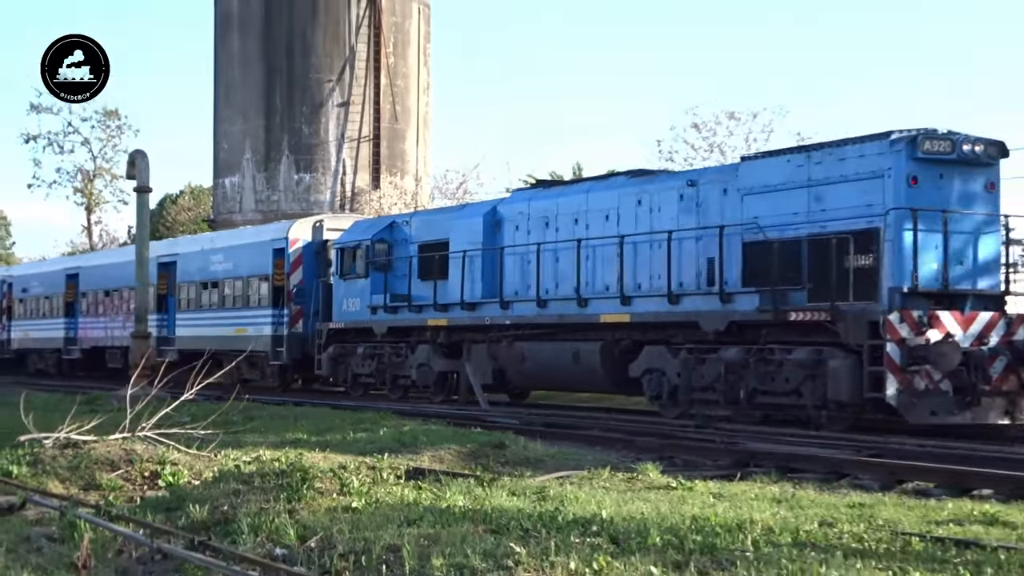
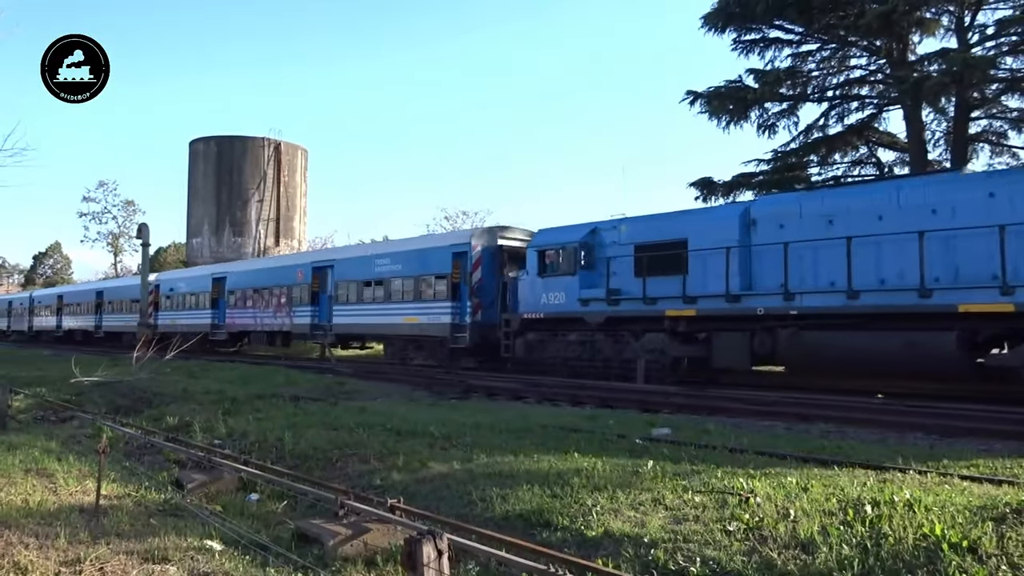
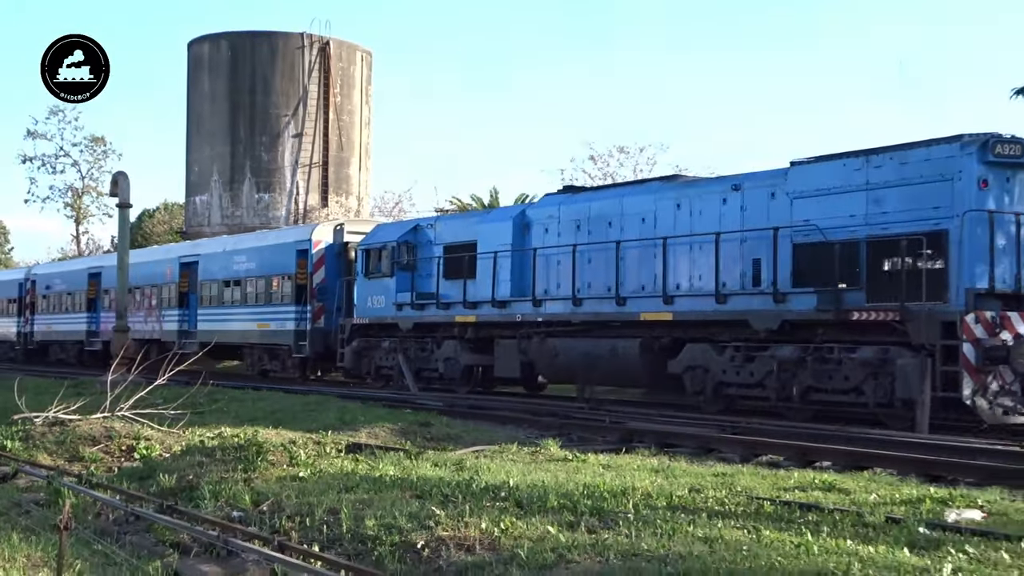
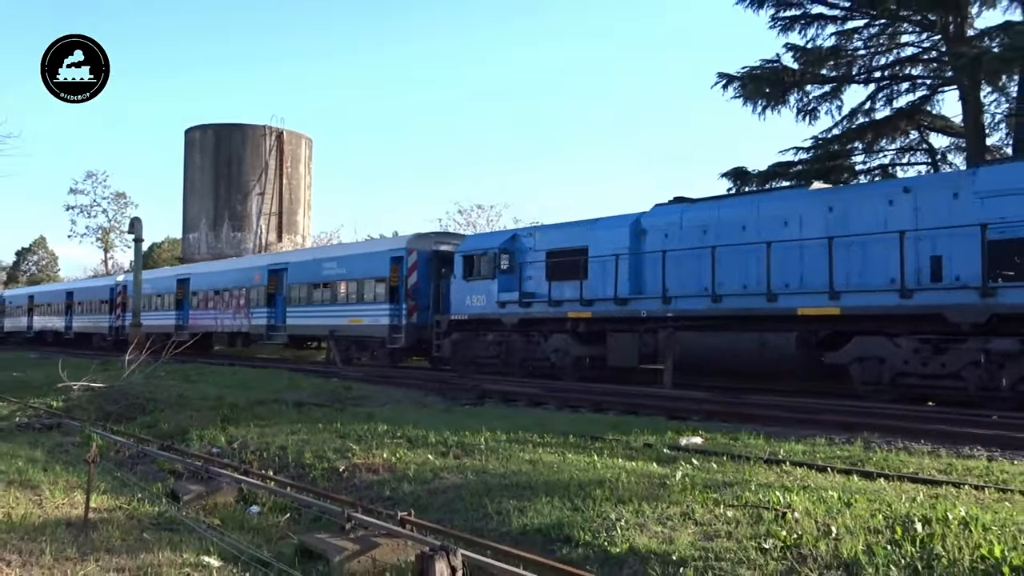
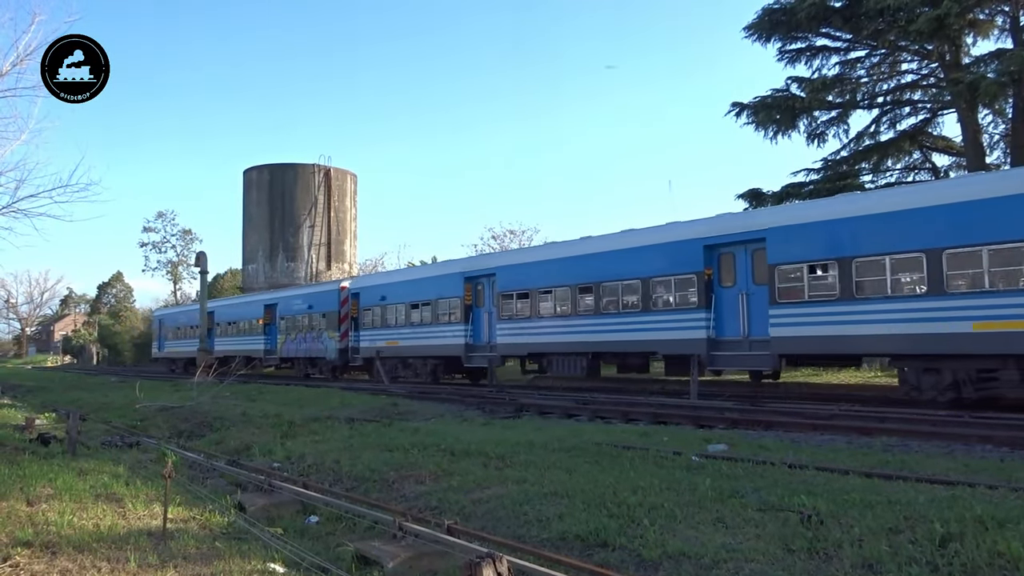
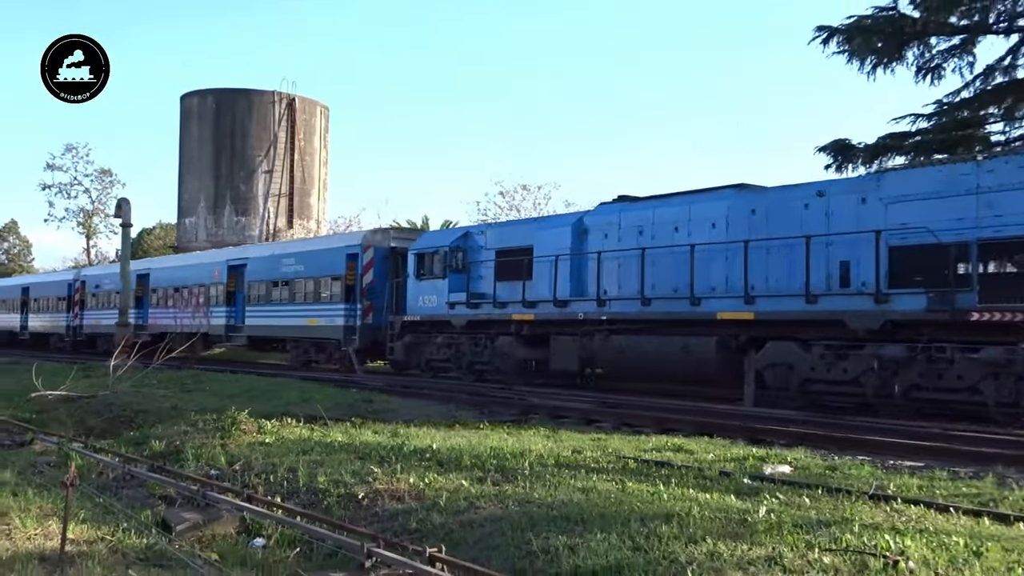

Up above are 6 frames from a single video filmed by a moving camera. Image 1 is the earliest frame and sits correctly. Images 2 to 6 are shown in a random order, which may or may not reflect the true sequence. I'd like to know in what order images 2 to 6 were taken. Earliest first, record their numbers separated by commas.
3, 6, 4, 2, 5
